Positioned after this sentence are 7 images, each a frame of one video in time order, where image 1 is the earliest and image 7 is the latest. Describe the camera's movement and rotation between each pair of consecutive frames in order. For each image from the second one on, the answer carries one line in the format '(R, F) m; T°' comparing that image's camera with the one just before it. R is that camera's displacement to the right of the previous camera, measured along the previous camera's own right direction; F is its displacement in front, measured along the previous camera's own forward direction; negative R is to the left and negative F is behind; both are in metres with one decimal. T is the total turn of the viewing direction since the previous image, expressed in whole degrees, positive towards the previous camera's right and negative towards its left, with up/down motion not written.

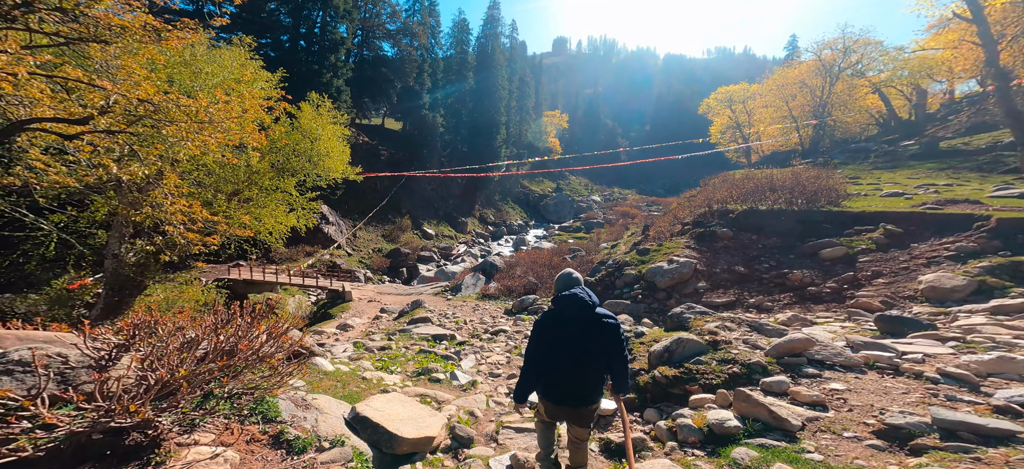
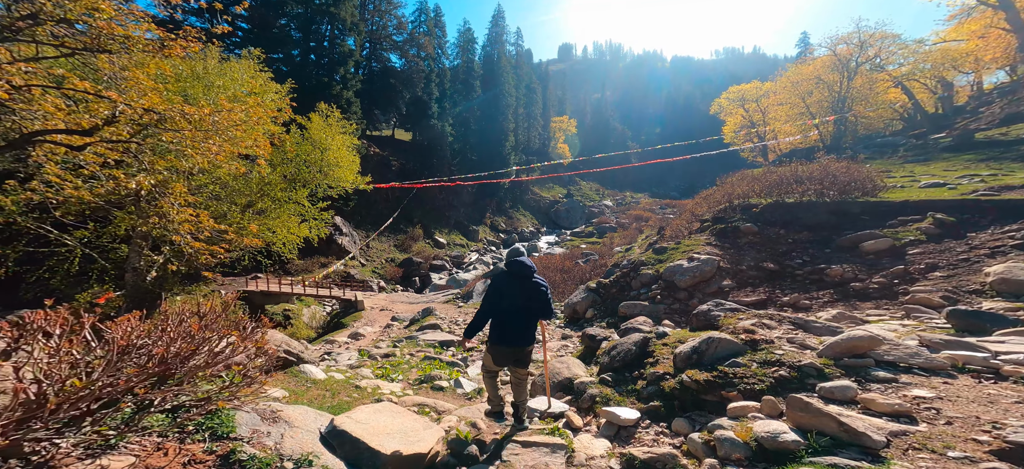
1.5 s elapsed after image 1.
(0.0, +0.3) m; -2°
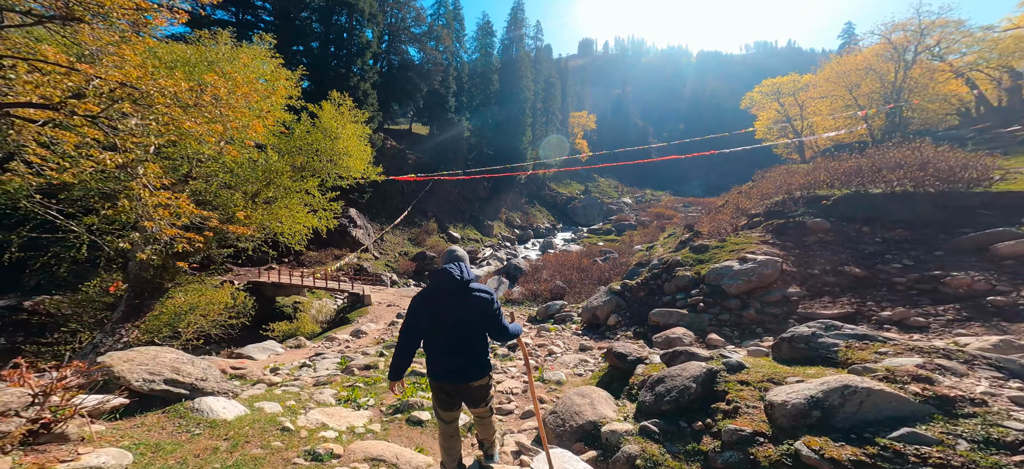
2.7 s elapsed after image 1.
(0.0, +0.9) m; -2°
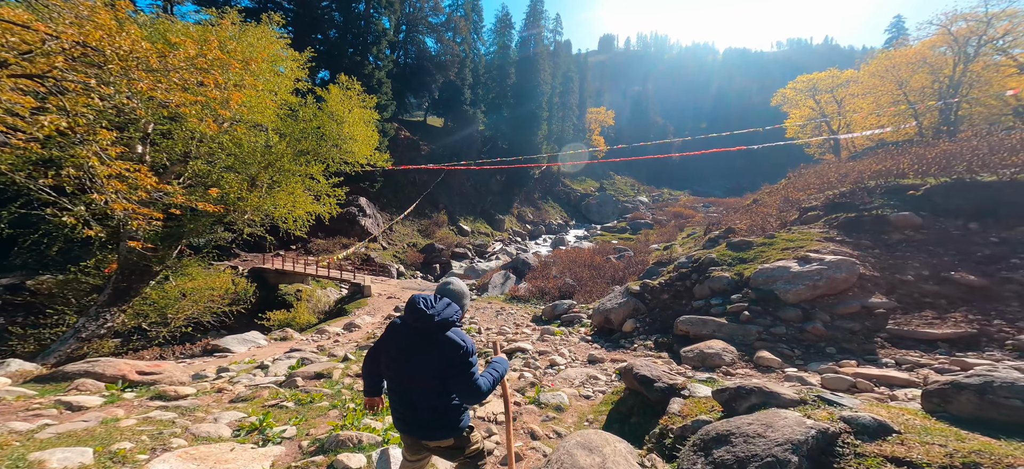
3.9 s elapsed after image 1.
(+0.1, +0.8) m; -2°
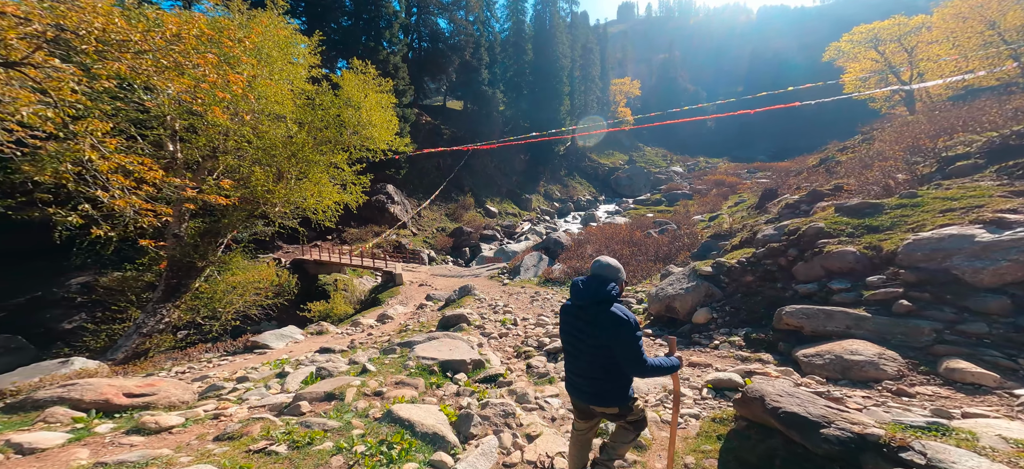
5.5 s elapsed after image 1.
(-0.1, +0.9) m; -4°
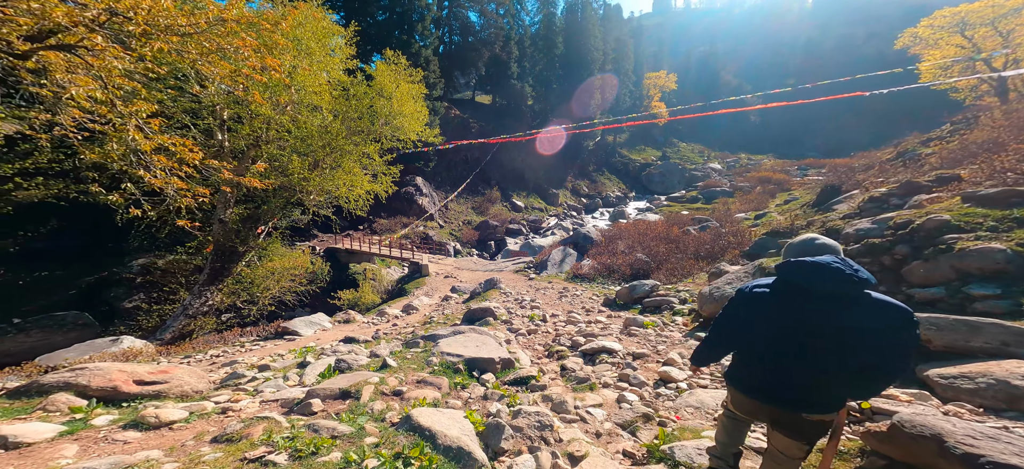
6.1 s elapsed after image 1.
(-0.1, +0.5) m; -3°
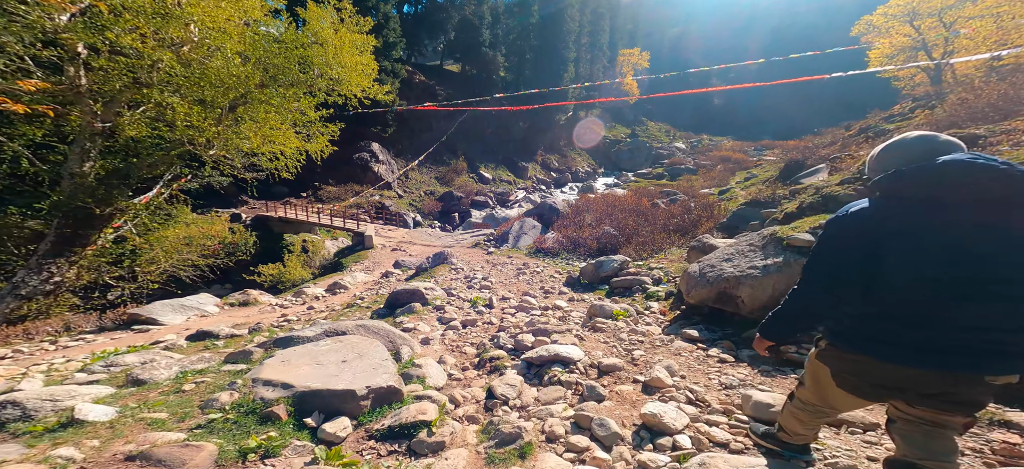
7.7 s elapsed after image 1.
(+0.5, +1.8) m; +4°
